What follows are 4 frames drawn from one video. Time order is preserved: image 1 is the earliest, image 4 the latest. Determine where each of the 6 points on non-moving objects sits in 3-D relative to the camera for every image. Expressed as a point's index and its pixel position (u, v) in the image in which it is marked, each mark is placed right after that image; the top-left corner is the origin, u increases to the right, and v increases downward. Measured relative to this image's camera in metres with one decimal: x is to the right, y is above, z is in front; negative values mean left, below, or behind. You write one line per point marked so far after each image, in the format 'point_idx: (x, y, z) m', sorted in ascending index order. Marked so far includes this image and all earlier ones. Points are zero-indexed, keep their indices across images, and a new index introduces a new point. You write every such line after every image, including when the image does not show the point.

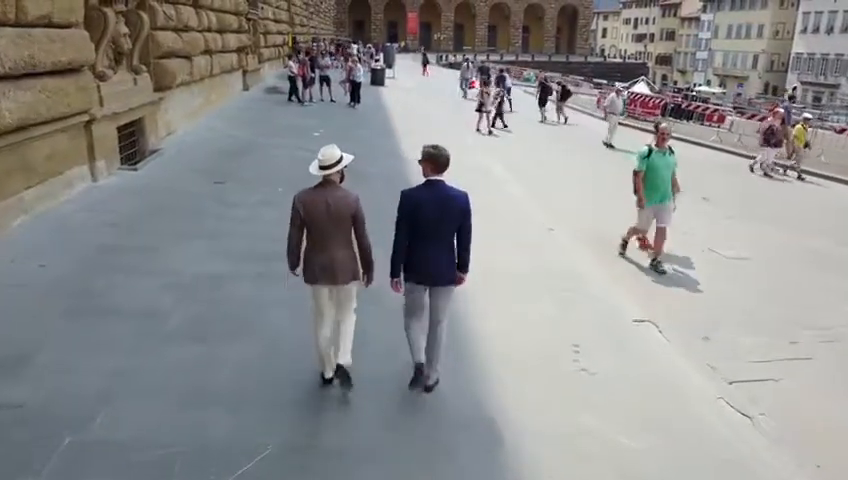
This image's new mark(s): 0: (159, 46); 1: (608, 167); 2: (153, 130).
0: (-4.8, +3.5, +12.4) m
1: (+4.4, +1.8, +16.0) m
2: (-4.9, +2.0, +12.2) m
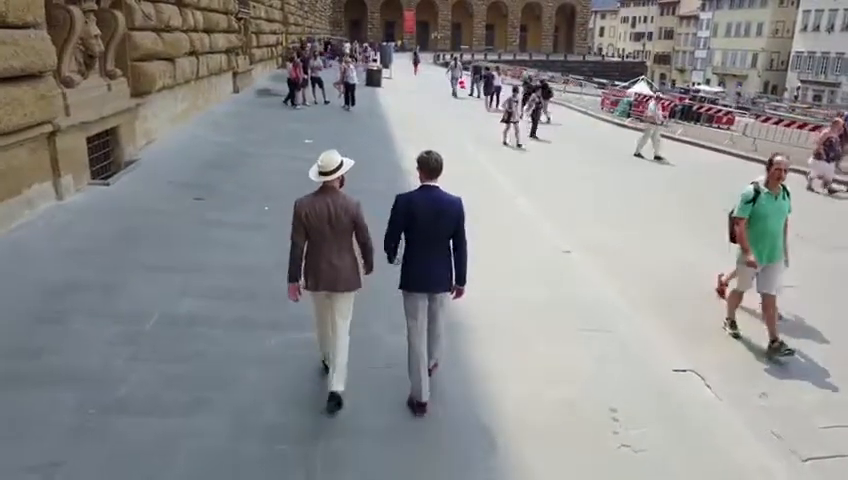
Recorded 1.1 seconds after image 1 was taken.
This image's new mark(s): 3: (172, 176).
0: (-4.8, +3.2, +11.4) m
1: (+4.4, +1.5, +15.0) m
2: (-4.8, +1.7, +11.2) m
3: (-3.9, +1.0, +10.5) m
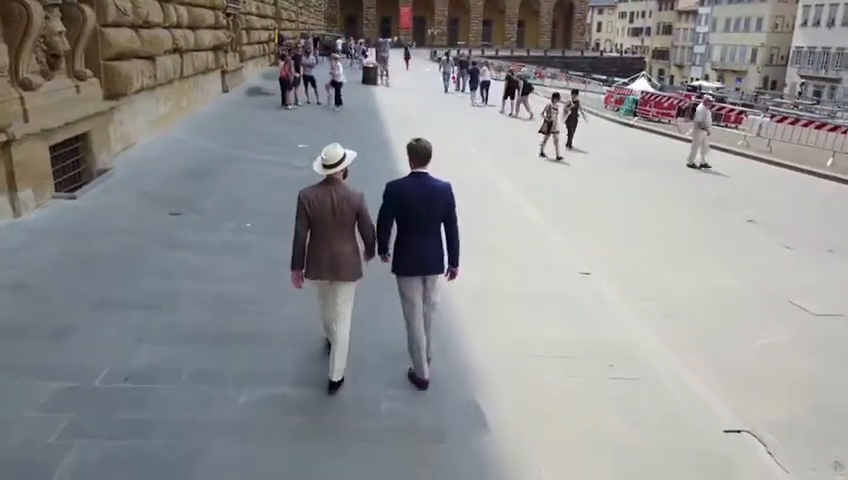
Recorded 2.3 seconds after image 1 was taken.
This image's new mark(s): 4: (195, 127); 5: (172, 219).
0: (-4.8, +3.0, +10.4) m
1: (+4.3, +1.3, +14.2) m
2: (-4.9, +1.4, +10.3) m
3: (-3.9, +0.8, +9.6) m
4: (-4.9, +2.4, +14.6) m
5: (-3.0, +0.3, +8.2) m
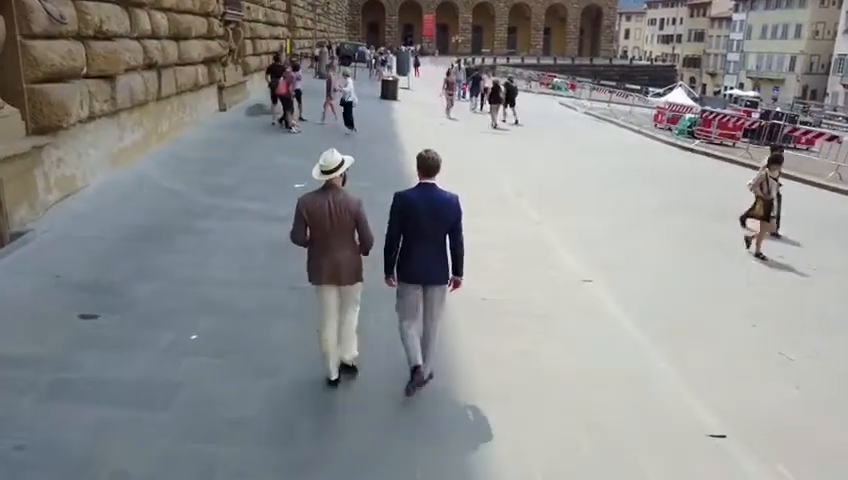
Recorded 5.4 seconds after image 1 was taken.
0: (-4.5, +2.0, +7.8) m
1: (+4.8, +0.3, +11.2) m
2: (-4.5, +0.5, +7.7) m
3: (-3.6, -0.2, +6.9) m
4: (-4.4, +1.5, +12.0) m
5: (-2.8, -0.7, +5.5) m
